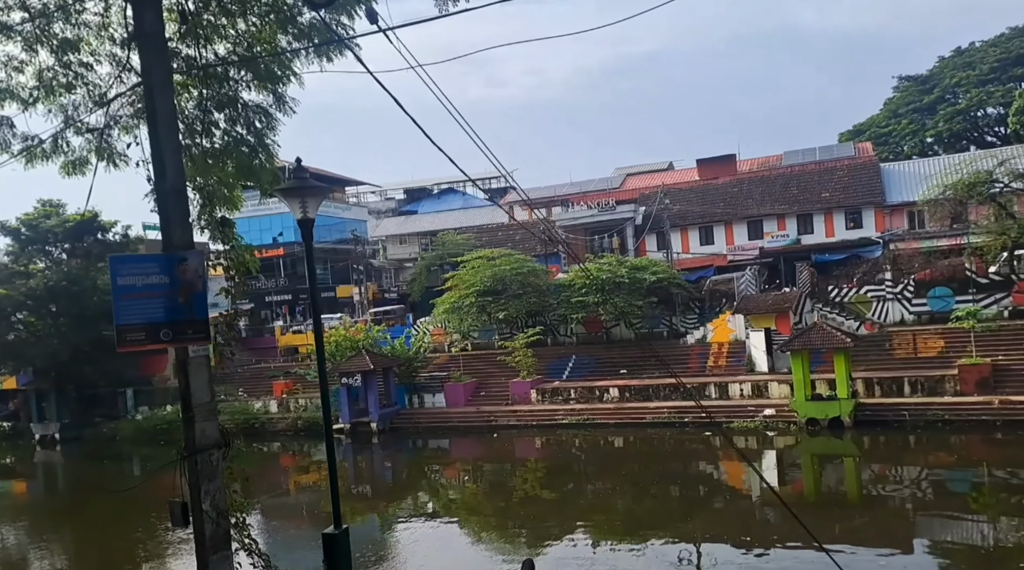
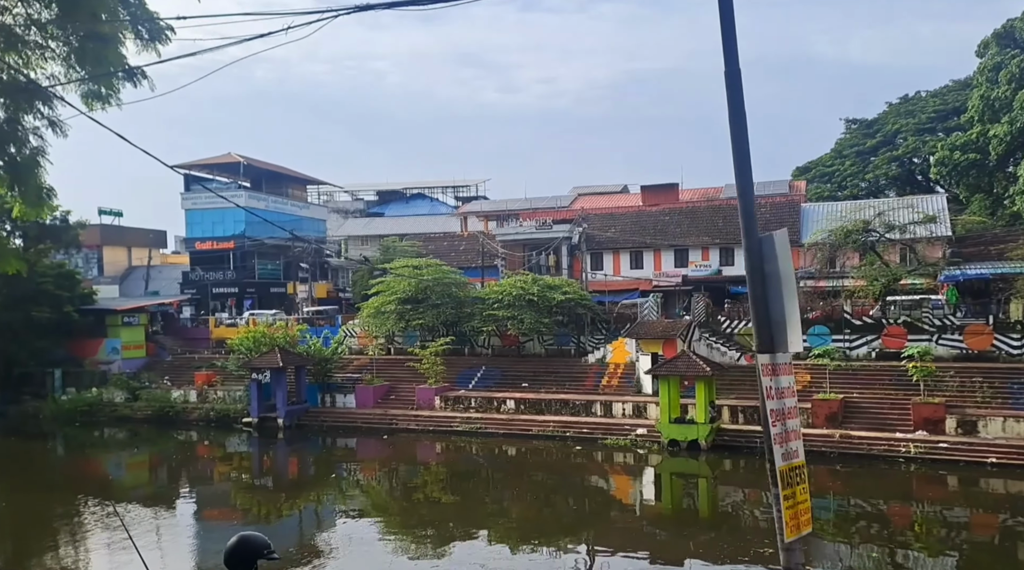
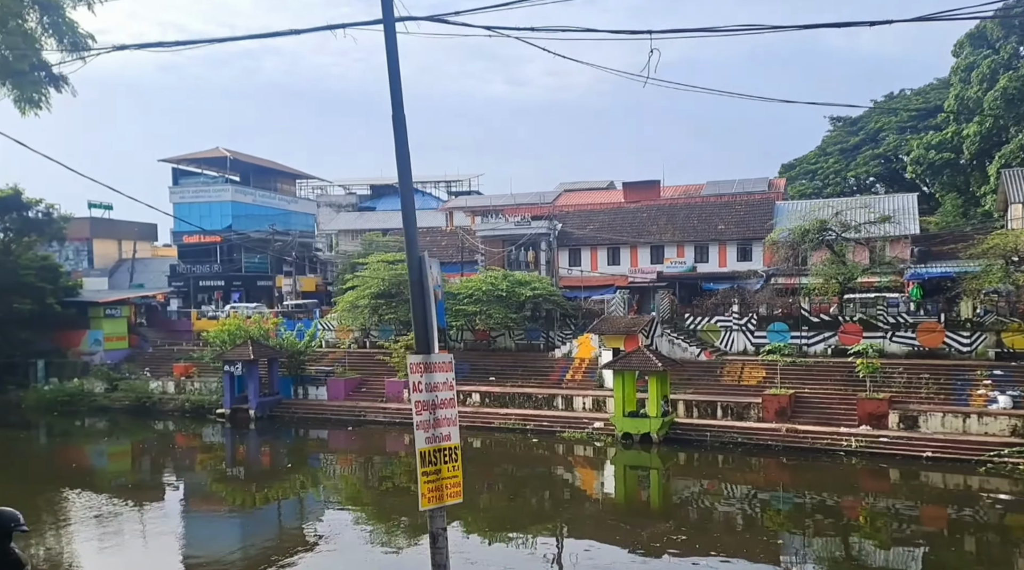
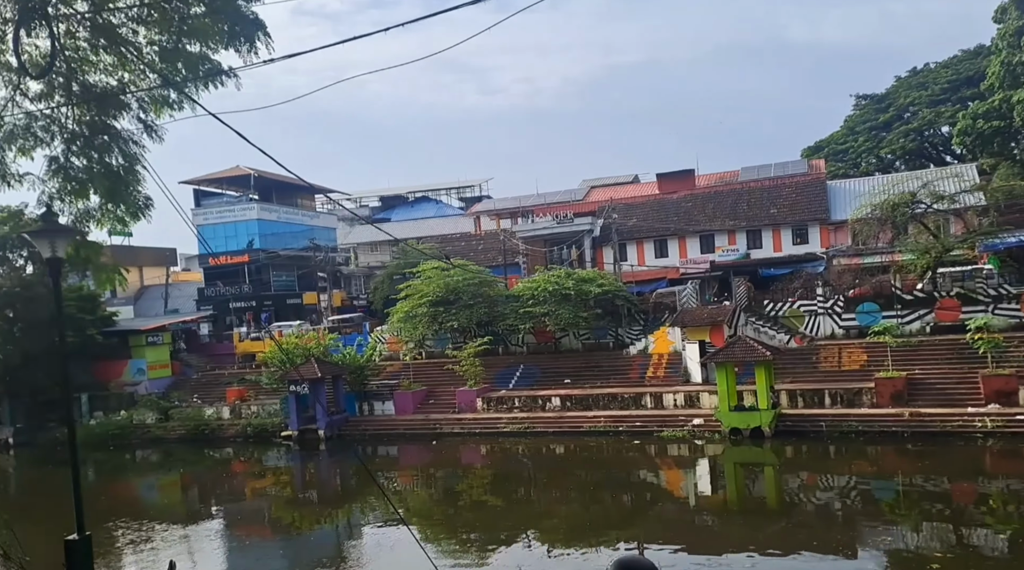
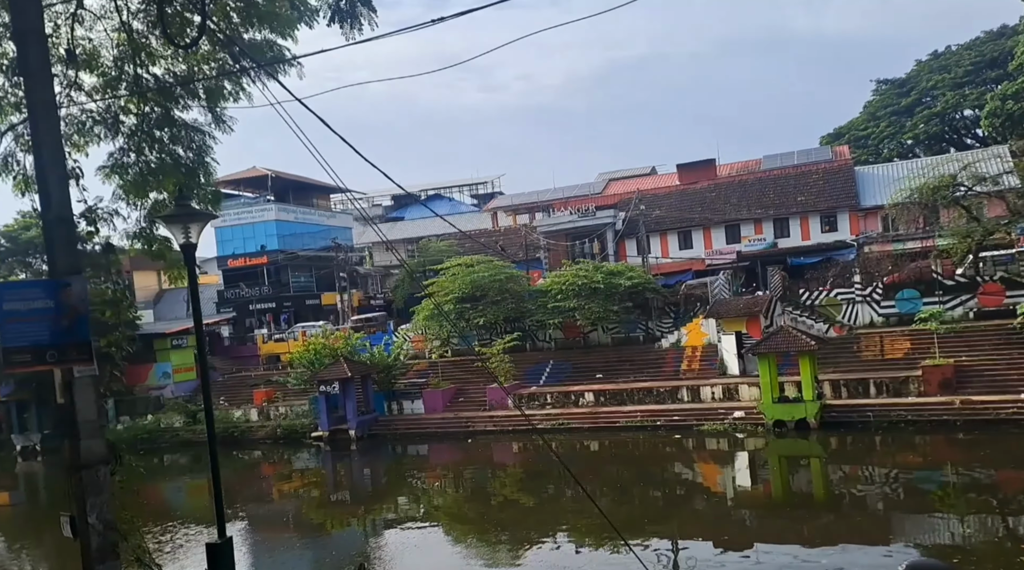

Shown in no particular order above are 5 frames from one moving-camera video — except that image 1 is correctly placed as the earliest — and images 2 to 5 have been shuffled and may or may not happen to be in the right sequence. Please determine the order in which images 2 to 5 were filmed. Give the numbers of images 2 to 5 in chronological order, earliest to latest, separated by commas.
5, 4, 2, 3
